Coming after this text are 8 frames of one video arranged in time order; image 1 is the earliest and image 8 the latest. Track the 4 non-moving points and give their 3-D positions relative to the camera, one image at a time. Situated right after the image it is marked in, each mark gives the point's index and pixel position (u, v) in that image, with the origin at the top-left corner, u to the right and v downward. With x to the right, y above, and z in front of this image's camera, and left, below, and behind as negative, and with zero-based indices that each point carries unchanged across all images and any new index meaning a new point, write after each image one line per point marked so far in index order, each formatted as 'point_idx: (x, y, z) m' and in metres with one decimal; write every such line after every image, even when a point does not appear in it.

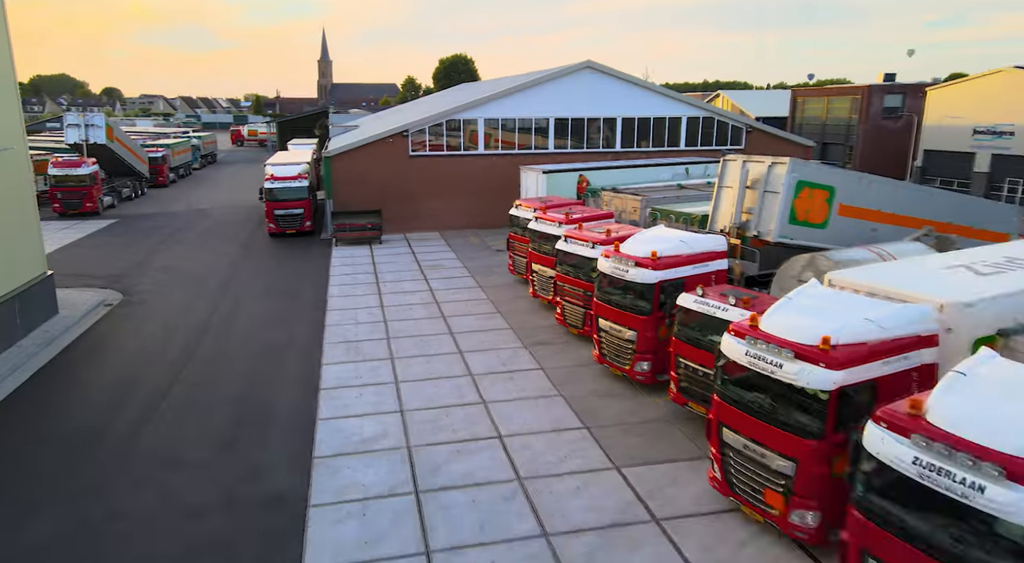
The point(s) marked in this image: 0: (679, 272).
0: (+3.1, +0.2, +11.3) m
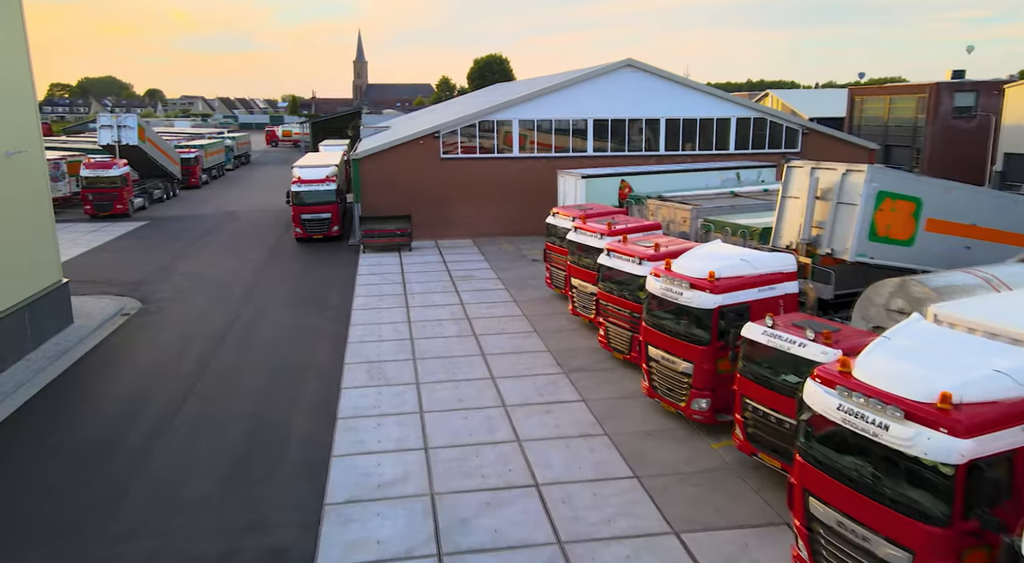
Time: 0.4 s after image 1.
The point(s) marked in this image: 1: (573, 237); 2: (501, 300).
0: (+3.8, -0.2, +9.9) m
1: (+1.5, +1.1, +15.0) m
2: (-0.3, -0.5, +17.0) m
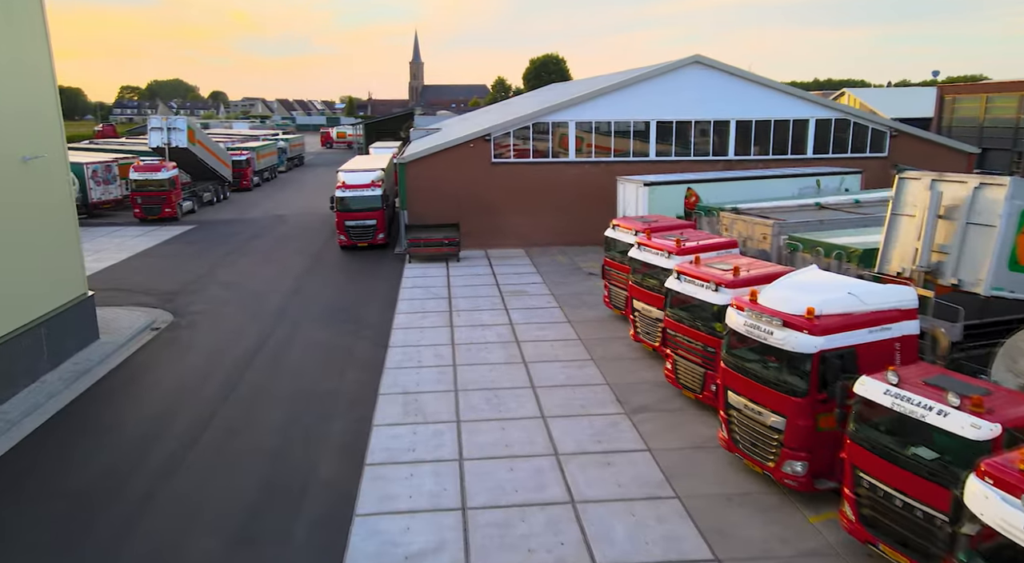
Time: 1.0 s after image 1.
0: (+4.5, -0.7, +8.1) m
1: (+2.8, +0.6, +13.4) m
2: (+1.1, -1.0, +15.5) m
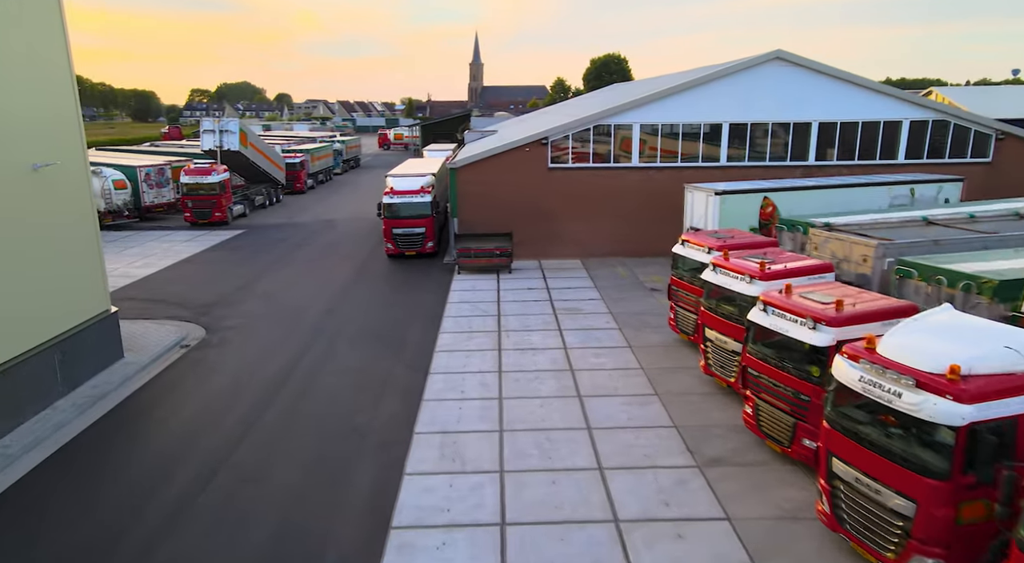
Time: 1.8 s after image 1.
0: (+5.1, -1.3, +6.3) m
1: (+3.9, +0.1, +11.7) m
2: (+2.3, -1.5, +13.9) m
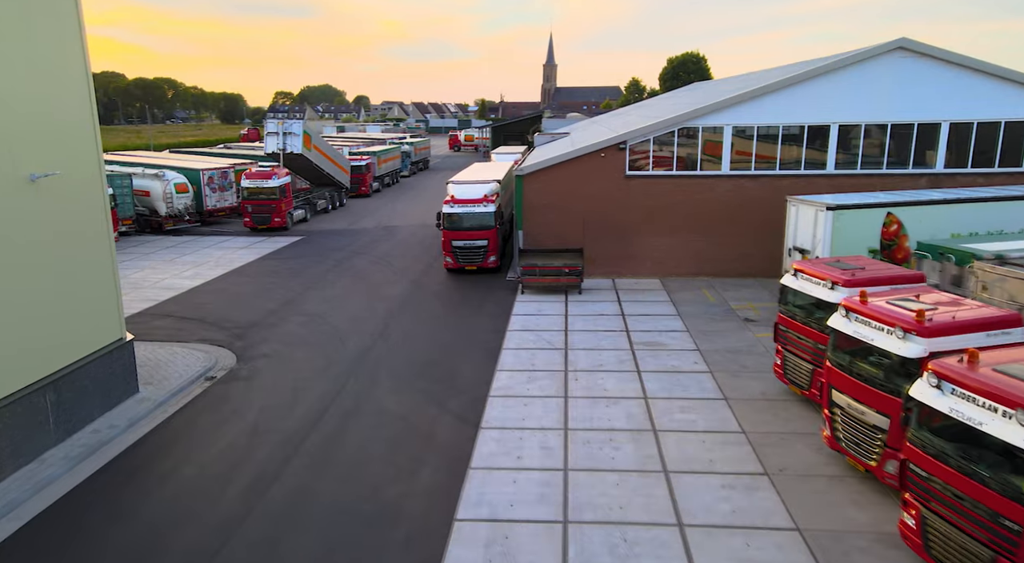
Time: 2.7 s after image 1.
0: (+5.6, -2.0, +3.5) m
1: (+5.0, -0.7, +9.0) m
2: (+3.7, -2.2, +11.4) m
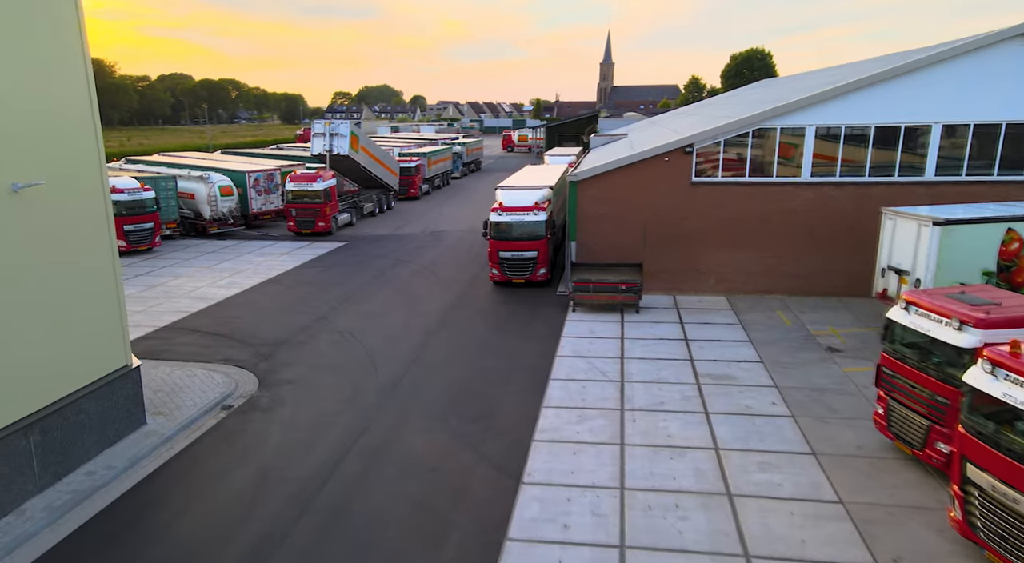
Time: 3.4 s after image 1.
0: (+5.7, -2.6, +1.5) m
1: (+5.6, -1.2, +7.1) m
2: (+4.4, -2.7, +9.6) m
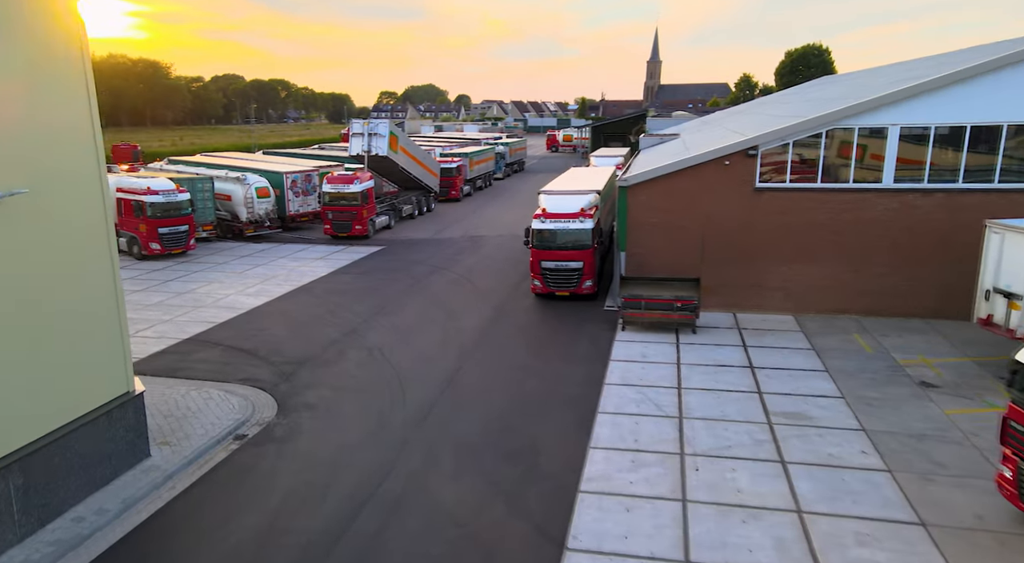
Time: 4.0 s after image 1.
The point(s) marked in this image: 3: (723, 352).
0: (+5.7, -3.0, -0.1) m
1: (+6.0, -1.7, +5.4) m
2: (+5.0, -3.1, +8.0) m
3: (+4.8, -1.6, +13.7) m
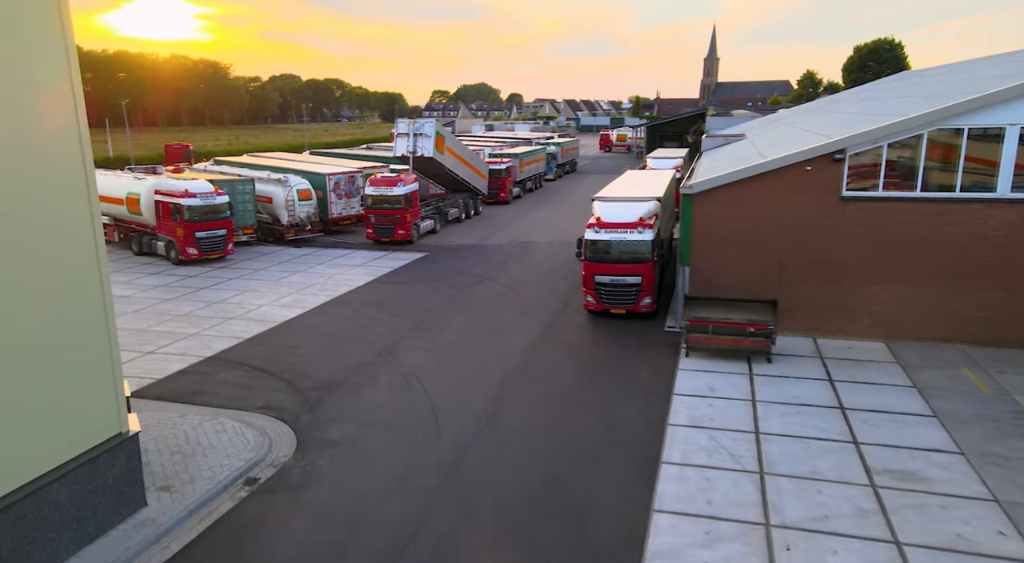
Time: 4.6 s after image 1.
0: (+5.5, -3.6, -2.0) m
1: (+6.3, -2.2, +3.4) m
2: (+5.5, -3.6, +6.1) m
3: (+5.8, -2.1, +11.9) m
